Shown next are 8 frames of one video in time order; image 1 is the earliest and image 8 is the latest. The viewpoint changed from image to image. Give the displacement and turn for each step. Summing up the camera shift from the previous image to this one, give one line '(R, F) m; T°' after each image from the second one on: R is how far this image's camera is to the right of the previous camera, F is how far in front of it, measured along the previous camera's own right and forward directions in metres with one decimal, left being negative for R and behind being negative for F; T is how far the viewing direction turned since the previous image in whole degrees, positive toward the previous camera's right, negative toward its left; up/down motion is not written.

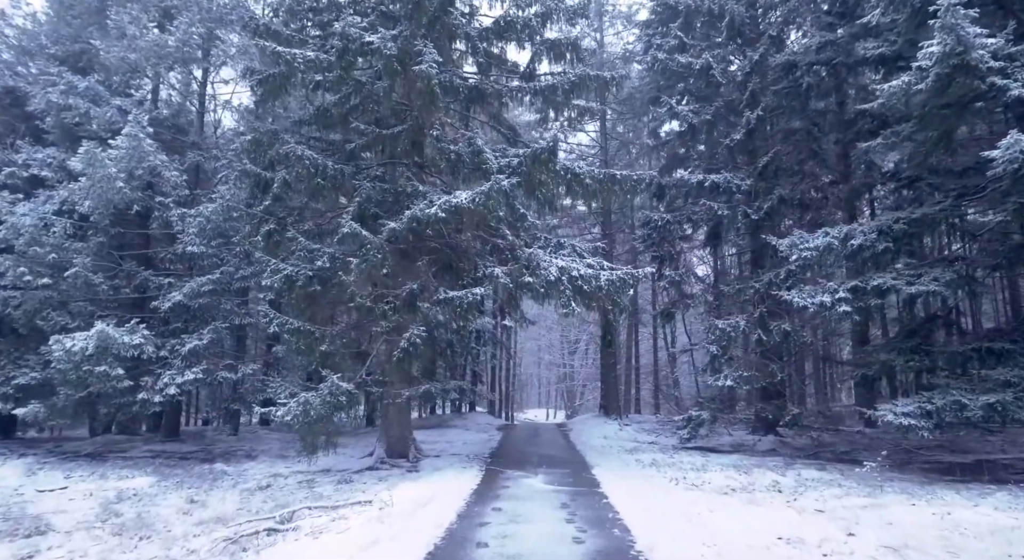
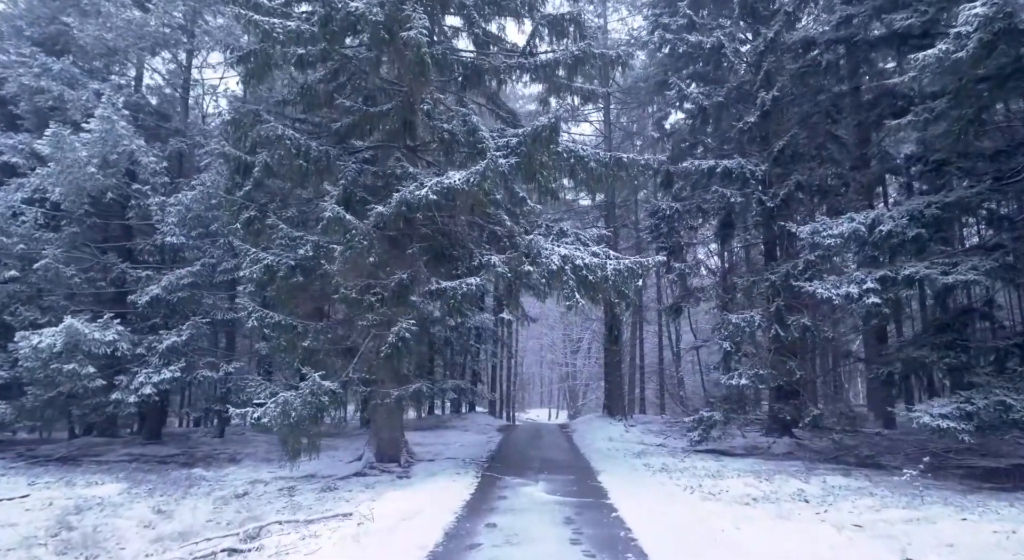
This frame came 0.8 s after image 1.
(+0.1, +1.0) m; 0°
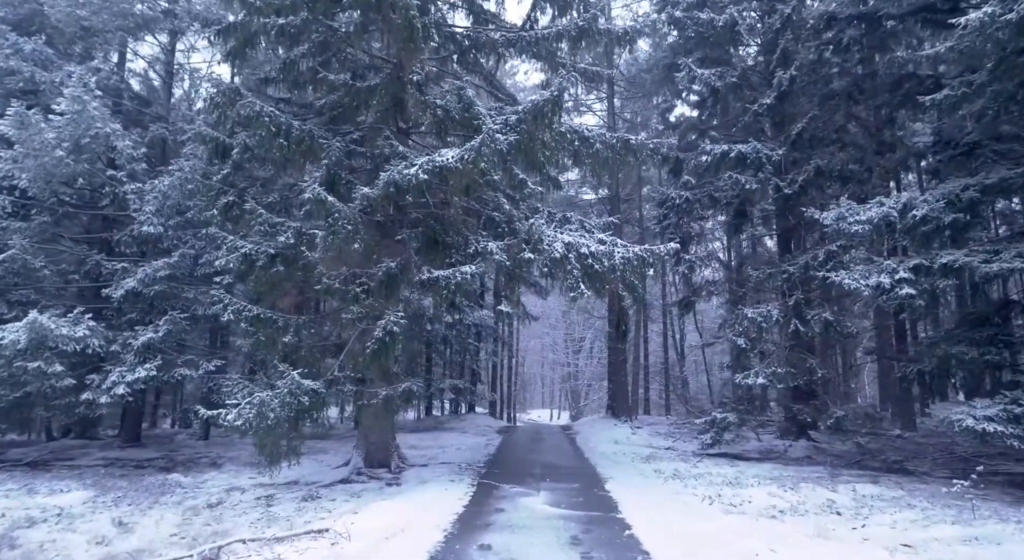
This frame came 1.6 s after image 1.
(0.0, +0.9) m; 0°
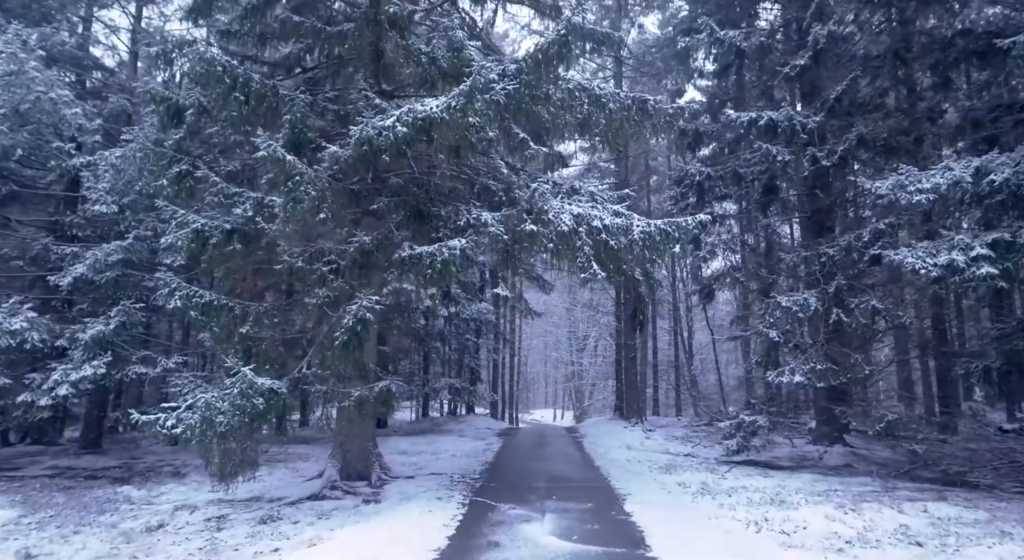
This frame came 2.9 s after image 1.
(+0.1, +1.6) m; 0°
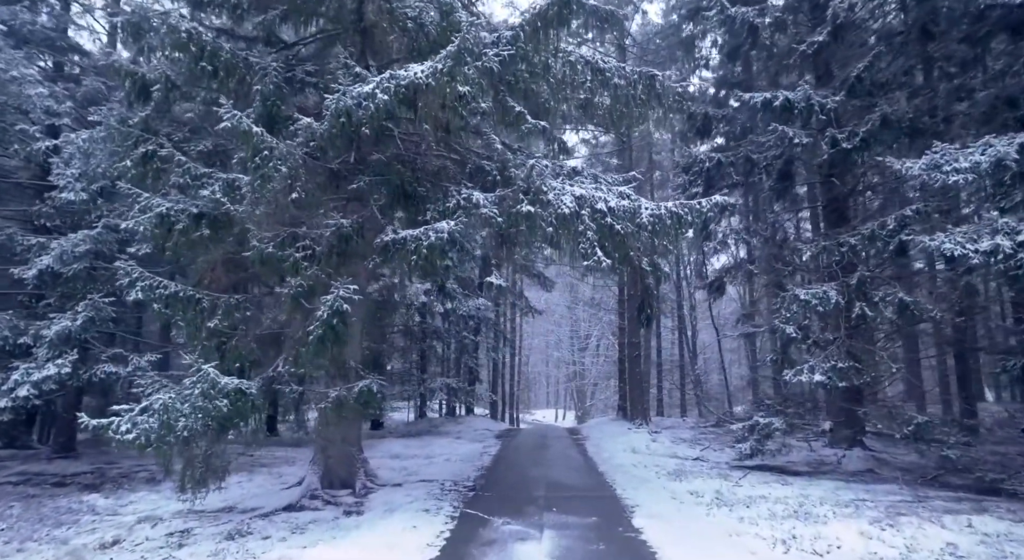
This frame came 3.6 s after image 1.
(+0.1, +0.8) m; 0°
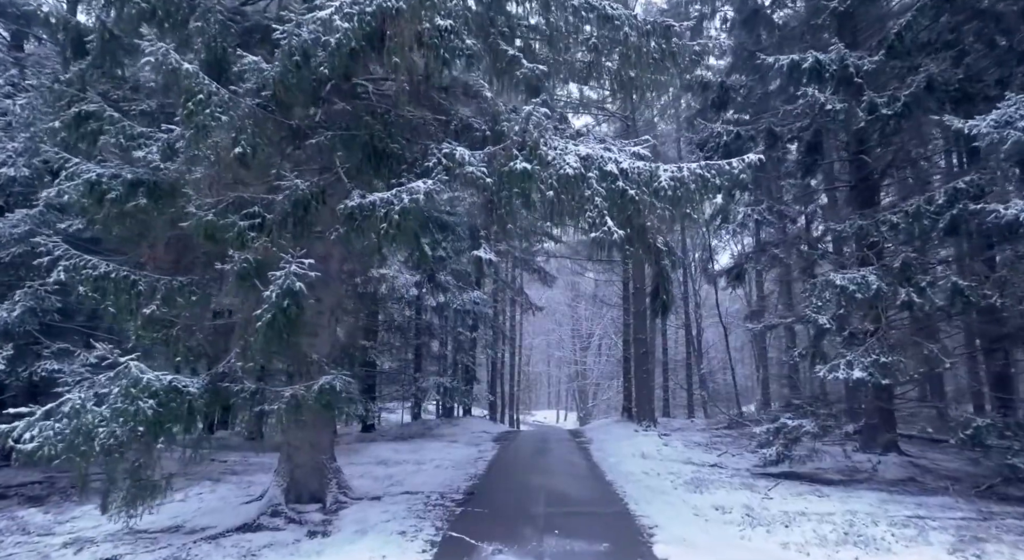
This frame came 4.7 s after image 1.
(+0.1, +1.3) m; 0°
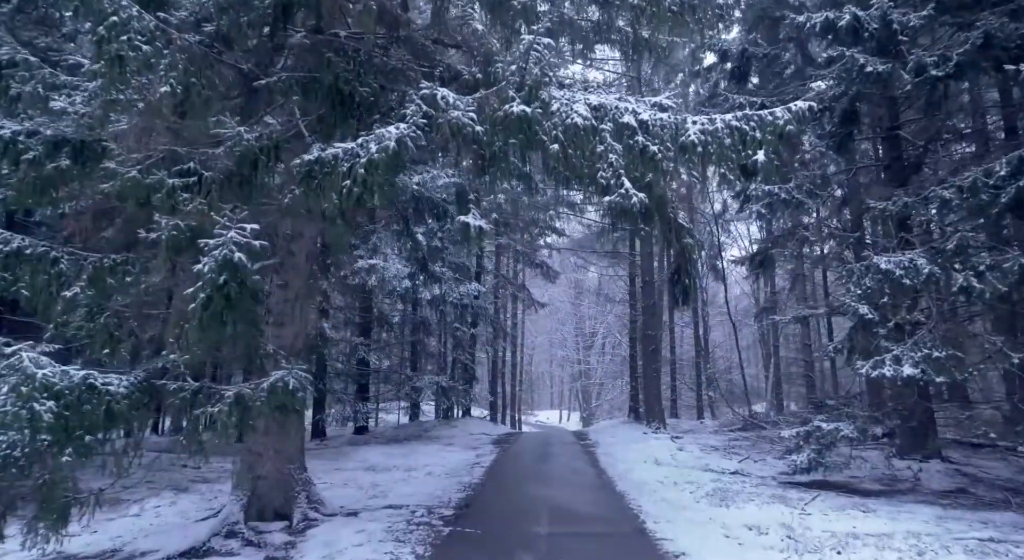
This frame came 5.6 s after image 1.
(+0.1, +1.2) m; 0°
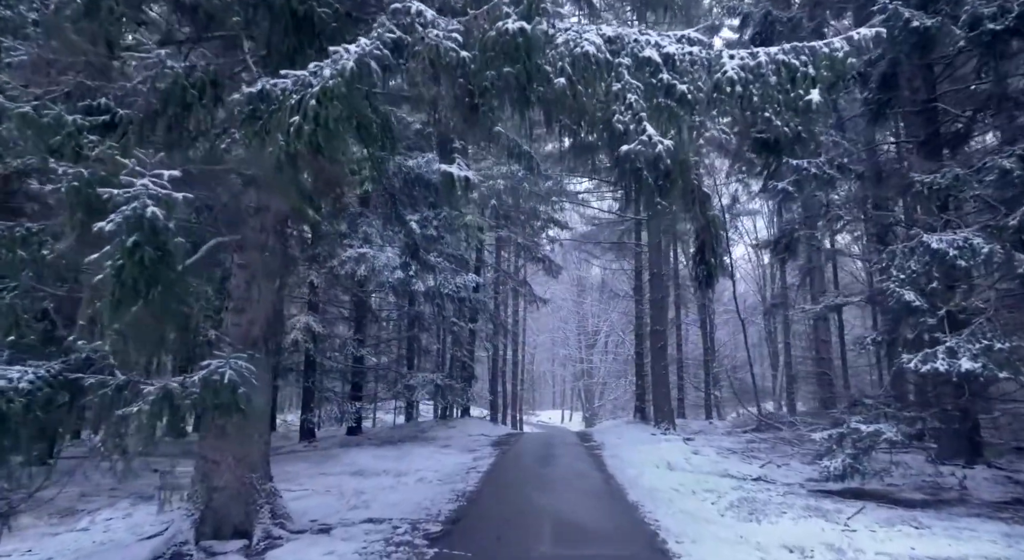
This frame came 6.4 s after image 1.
(0.0, +1.0) m; 0°
